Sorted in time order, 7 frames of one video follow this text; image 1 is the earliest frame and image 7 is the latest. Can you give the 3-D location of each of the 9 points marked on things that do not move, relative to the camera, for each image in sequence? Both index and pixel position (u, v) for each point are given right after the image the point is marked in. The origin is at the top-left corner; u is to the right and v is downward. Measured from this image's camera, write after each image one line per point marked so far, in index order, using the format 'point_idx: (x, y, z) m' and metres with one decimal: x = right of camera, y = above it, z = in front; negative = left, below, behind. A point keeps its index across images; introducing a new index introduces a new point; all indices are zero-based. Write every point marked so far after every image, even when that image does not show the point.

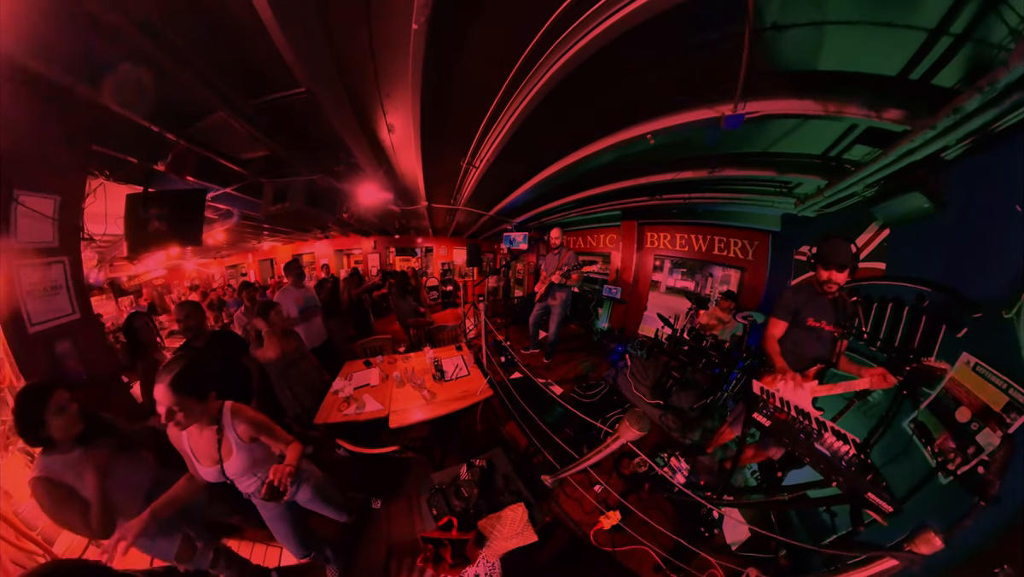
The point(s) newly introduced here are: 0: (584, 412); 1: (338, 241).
0: (+0.3, -0.8, +2.6) m
1: (-1.3, +0.4, +3.2) m
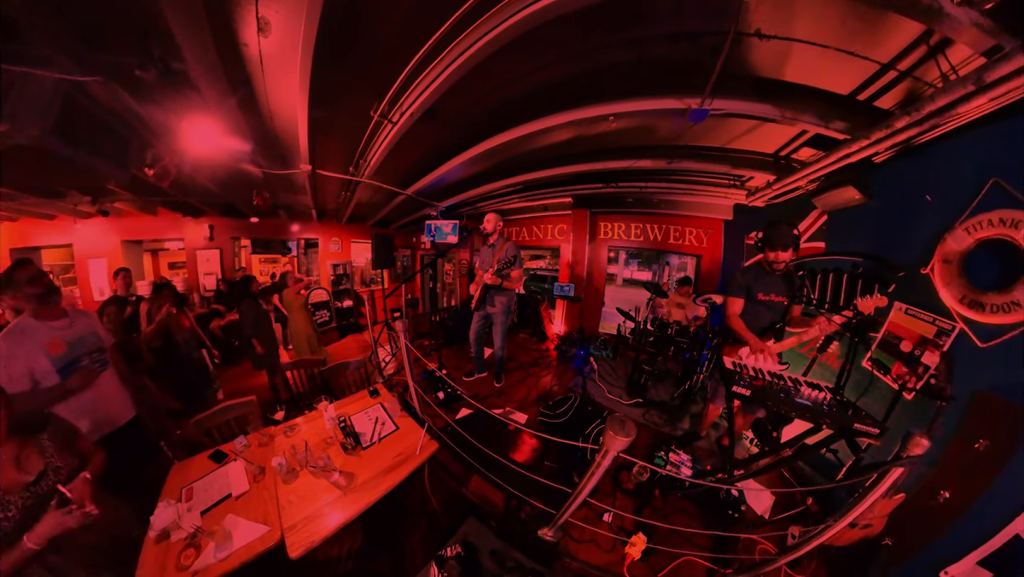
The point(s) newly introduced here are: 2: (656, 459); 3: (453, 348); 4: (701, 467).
0: (+0.2, -0.8, +2.1) m
1: (-1.5, +0.3, +1.6) m
2: (+0.6, -0.8, +1.9) m
3: (-0.3, -0.5, +3.1) m
4: (+0.8, -0.8, +1.8) m
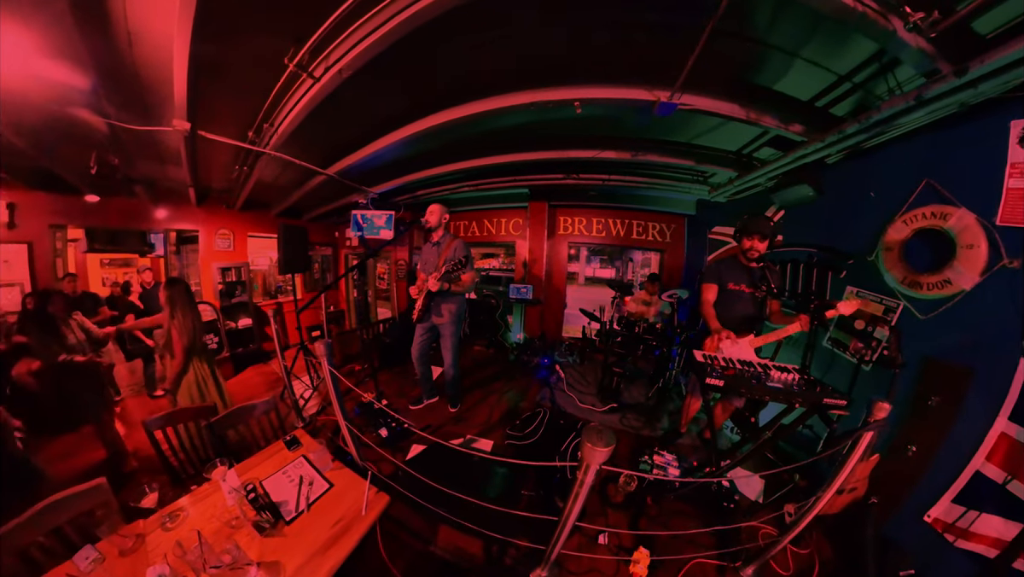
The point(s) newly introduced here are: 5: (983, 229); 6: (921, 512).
0: (+0.1, -0.8, +1.9) m
1: (-1.4, +0.2, +0.8) m
2: (+0.5, -0.8, +1.8) m
3: (-0.7, -0.5, +2.6) m
4: (+0.8, -0.8, +1.8) m
5: (+1.3, +0.2, +1.2) m
6: (+1.3, -0.7, +1.3) m
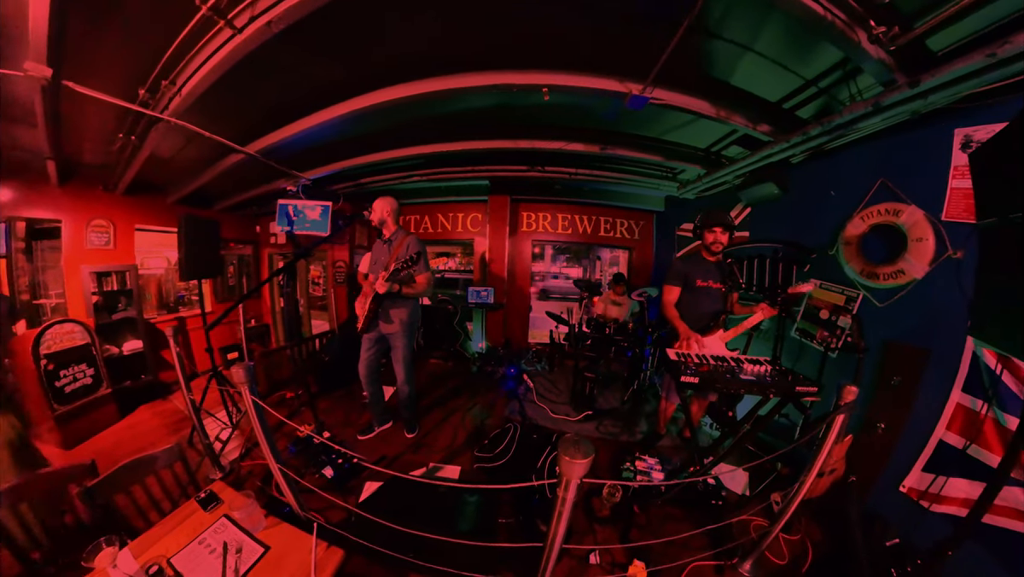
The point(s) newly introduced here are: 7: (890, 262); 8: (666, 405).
0: (0.0, -0.8, +1.7) m
1: (-1.3, +0.2, +0.3) m
2: (+0.4, -0.8, +1.7) m
3: (-1.0, -0.6, +2.2) m
4: (+0.7, -0.7, +1.7) m
5: (+1.3, +0.2, +1.3) m
6: (+1.3, -0.7, +1.4) m
7: (+1.3, +0.1, +1.4) m
8: (+0.7, -0.5, +1.8) m
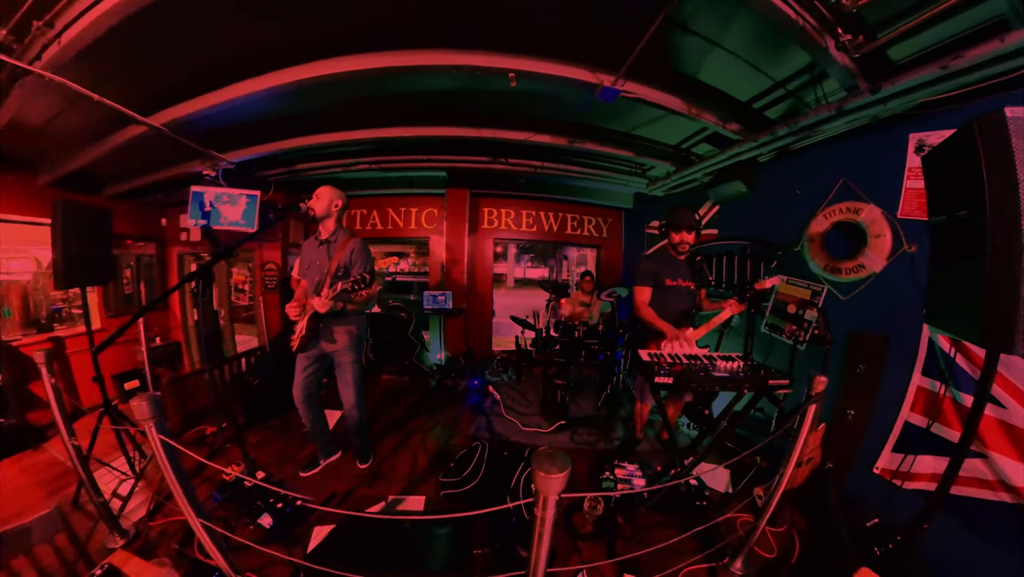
0: (-0.1, -0.8, +1.5) m
1: (-1.1, +0.2, 0.0) m
2: (+0.3, -0.7, +1.6) m
3: (-1.1, -0.6, +1.9) m
4: (+0.6, -0.7, +1.7) m
5: (+1.3, +0.2, +1.4) m
6: (+1.3, -0.6, +1.5) m
7: (+1.3, +0.1, +1.5) m
8: (+0.6, -0.5, +1.8) m
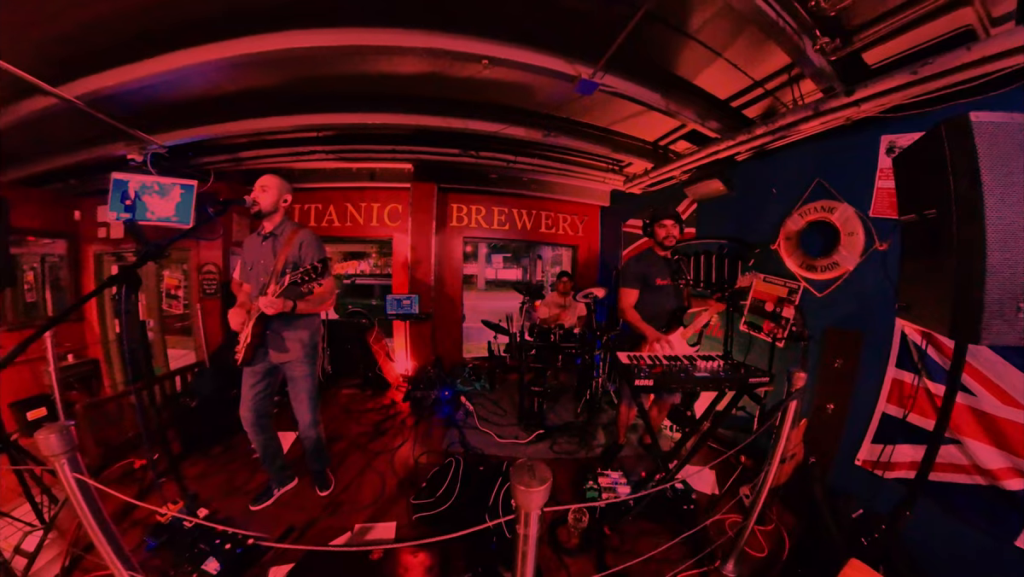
0: (-0.1, -0.8, +1.4) m
1: (-1.0, +0.2, -0.3) m
2: (+0.3, -0.8, +1.5) m
3: (-1.2, -0.6, +1.6) m
4: (+0.5, -0.7, +1.6) m
5: (+1.2, +0.2, +1.4) m
6: (+1.2, -0.6, +1.5) m
7: (+1.2, +0.1, +1.6) m
8: (+0.5, -0.5, +1.8) m
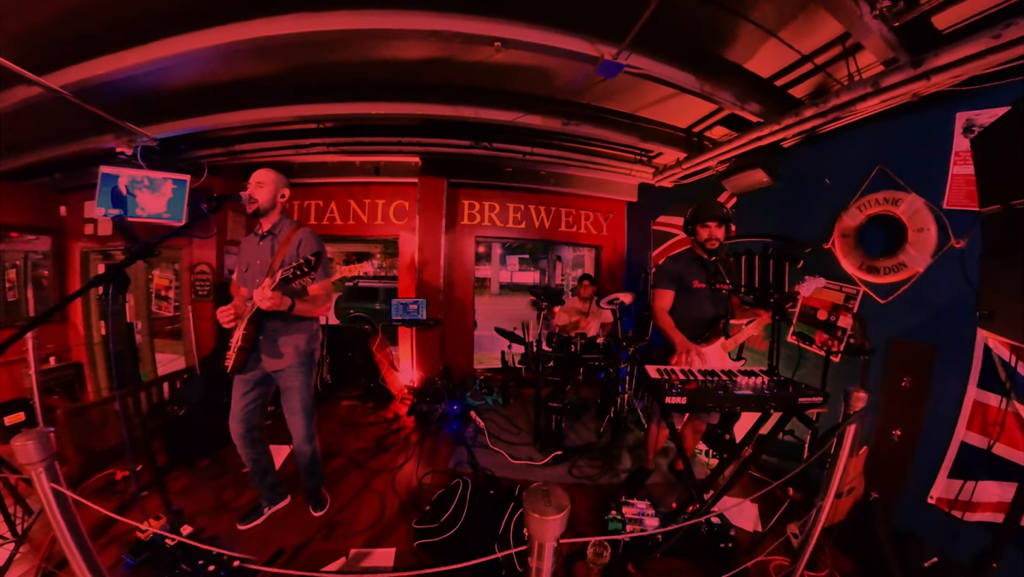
0: (-0.1, -0.8, +1.2) m
1: (-1.1, +0.2, -0.3) m
2: (+0.3, -0.8, +1.3) m
3: (-1.2, -0.7, +1.6) m
4: (+0.6, -0.8, +1.4) m
5: (+1.3, +0.2, +1.2) m
6: (+1.2, -0.6, +1.3) m
7: (+1.2, +0.1, +1.4) m
8: (+0.5, -0.5, +1.6) m
